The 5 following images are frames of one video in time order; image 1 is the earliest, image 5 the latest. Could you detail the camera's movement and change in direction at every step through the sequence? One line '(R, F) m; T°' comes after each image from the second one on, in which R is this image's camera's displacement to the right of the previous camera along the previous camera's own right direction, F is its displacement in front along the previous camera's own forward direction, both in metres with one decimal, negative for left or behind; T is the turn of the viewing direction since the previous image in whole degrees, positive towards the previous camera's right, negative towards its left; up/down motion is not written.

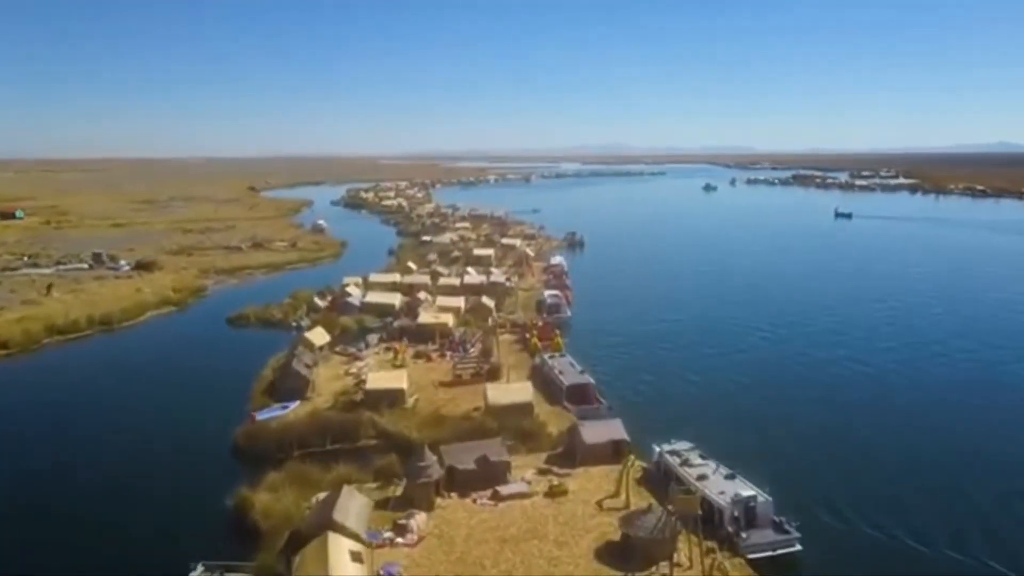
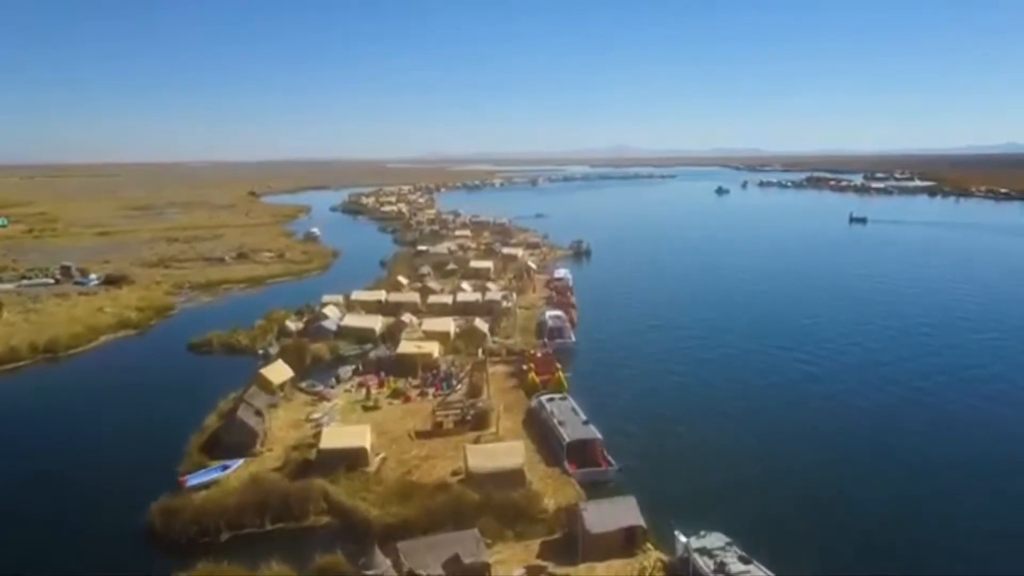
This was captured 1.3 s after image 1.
(+0.6, +5.3) m; -1°
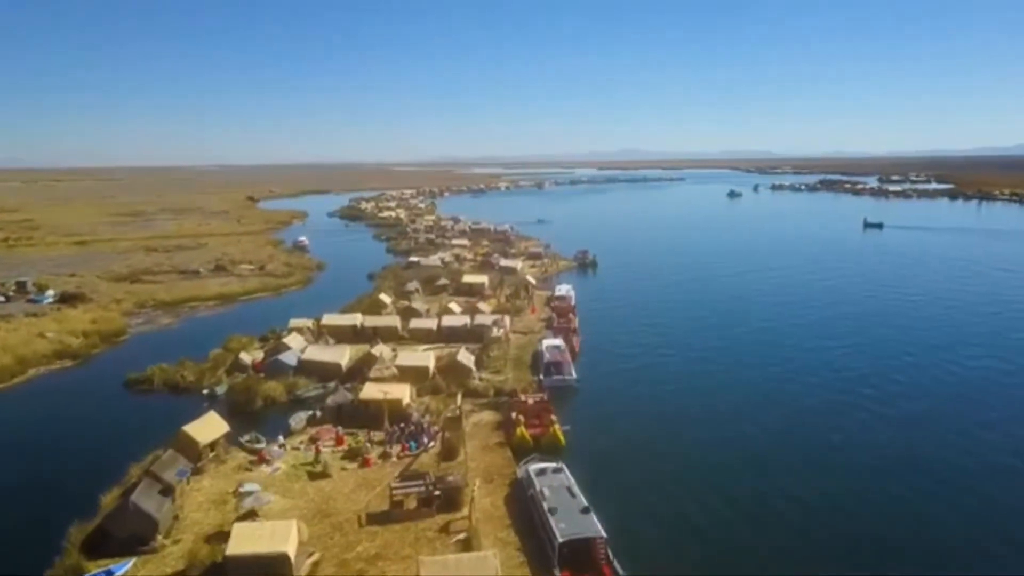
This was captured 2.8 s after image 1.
(+0.8, +5.9) m; -1°
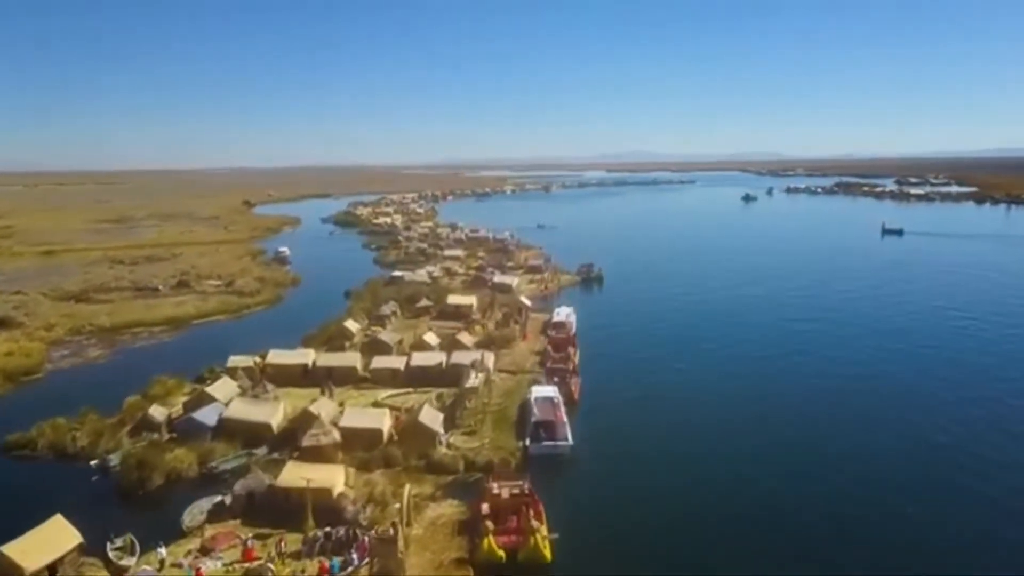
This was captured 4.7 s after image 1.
(+1.1, +7.4) m; -1°
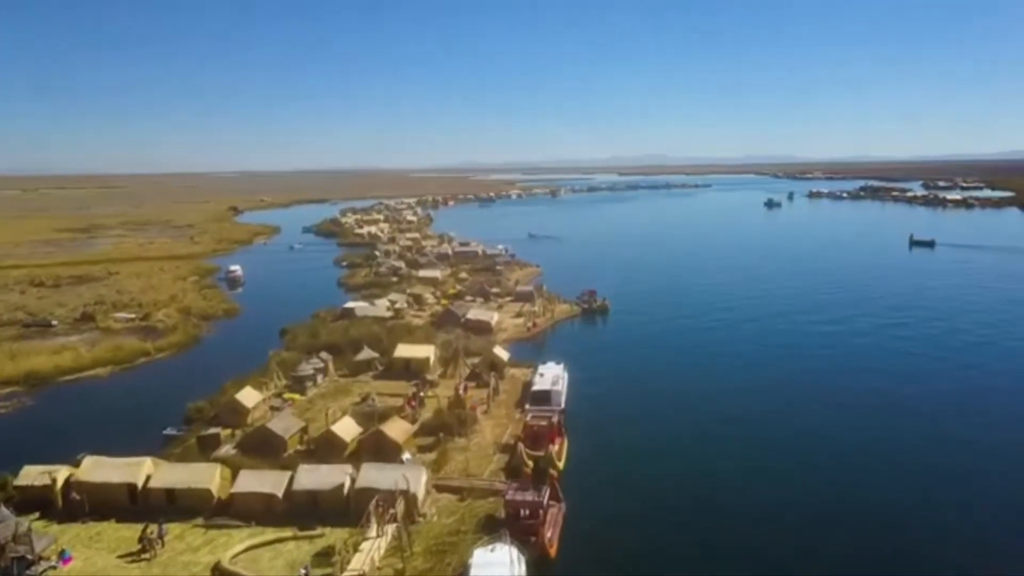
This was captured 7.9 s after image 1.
(+1.9, +12.4) m; -1°
